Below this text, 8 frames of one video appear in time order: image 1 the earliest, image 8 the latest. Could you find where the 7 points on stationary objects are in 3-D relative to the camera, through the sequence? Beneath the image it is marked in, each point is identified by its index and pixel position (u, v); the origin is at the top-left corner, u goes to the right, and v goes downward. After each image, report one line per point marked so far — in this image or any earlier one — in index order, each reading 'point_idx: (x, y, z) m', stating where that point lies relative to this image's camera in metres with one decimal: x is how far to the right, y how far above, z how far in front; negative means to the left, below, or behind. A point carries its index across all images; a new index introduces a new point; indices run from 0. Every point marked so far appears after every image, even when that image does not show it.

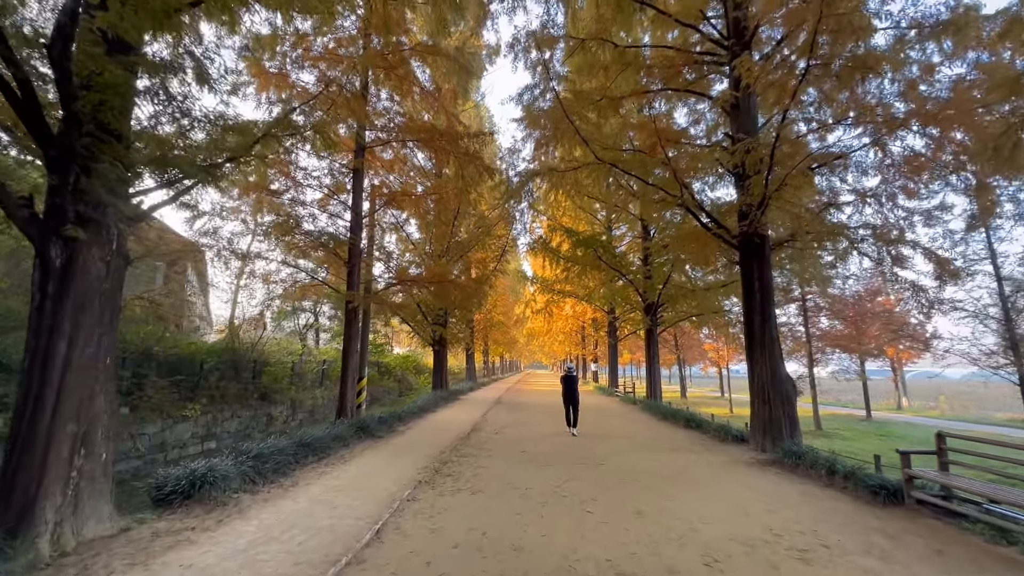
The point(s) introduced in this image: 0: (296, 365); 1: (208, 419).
0: (-6.0, -2.2, +12.4) m
1: (-5.9, -2.6, +8.7) m
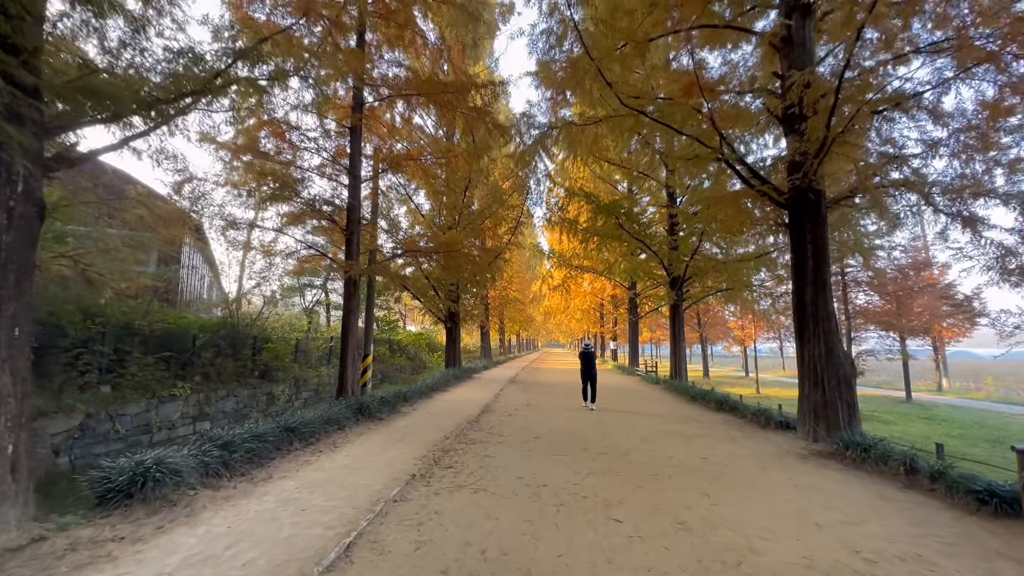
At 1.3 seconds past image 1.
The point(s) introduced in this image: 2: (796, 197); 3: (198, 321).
0: (-5.7, -1.5, +11.8) m
1: (-5.7, -2.0, +8.1) m
2: (+4.2, +1.3, +6.5) m
3: (-6.3, -0.7, +9.1) m
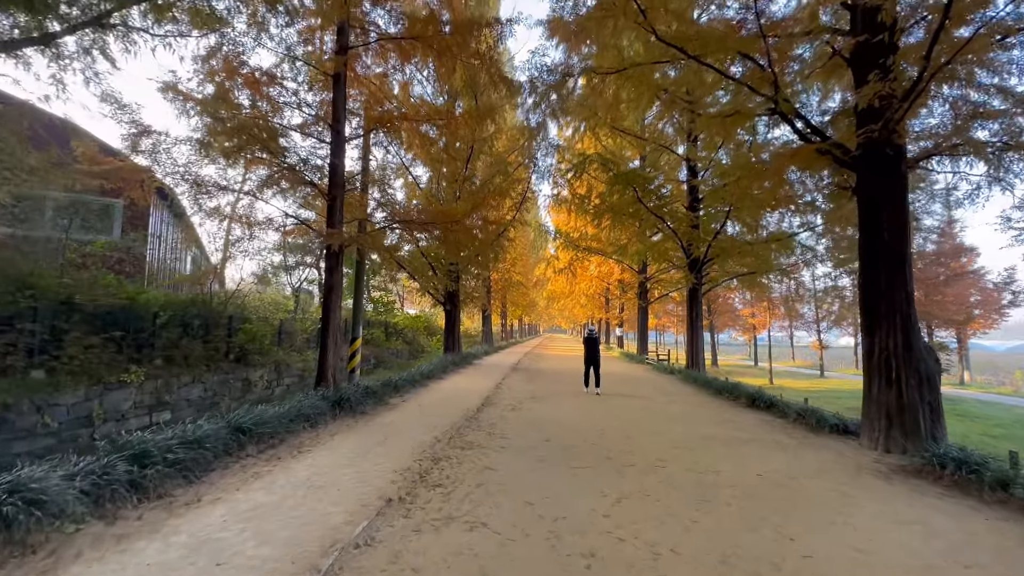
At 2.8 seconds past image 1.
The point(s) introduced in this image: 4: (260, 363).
0: (-5.6, -0.9, +10.7) m
1: (-5.6, -1.5, +7.1) m
2: (+4.3, +1.6, +5.3) m
3: (-6.2, -0.2, +8.0) m
4: (-5.3, -1.6, +9.5) m
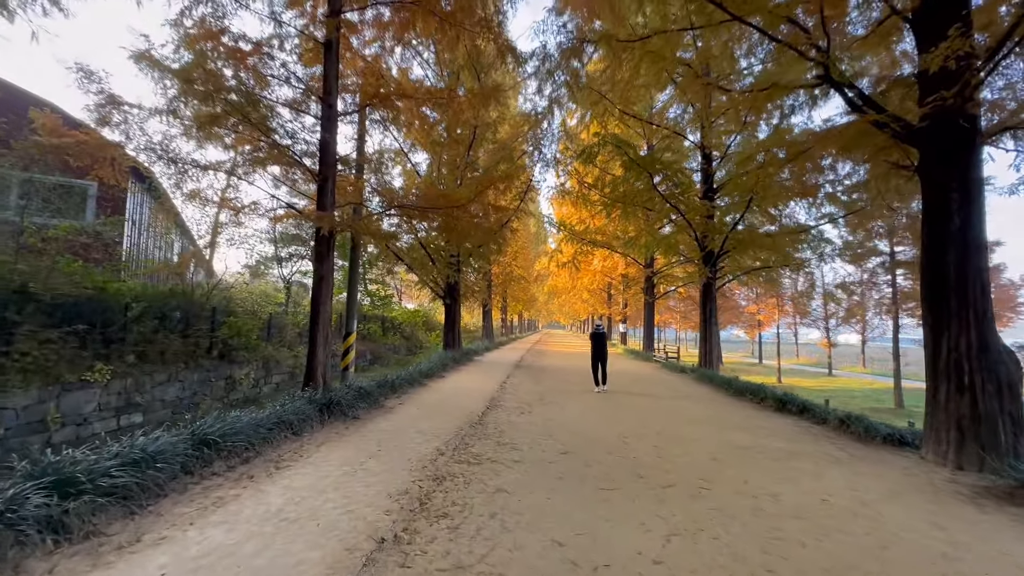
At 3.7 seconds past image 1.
0: (-5.4, -0.7, +10.0) m
1: (-5.5, -1.4, +6.4) m
2: (+4.5, +1.7, +4.6) m
3: (-6.1, 0.0, +7.3) m
4: (-5.2, -1.4, +8.8) m
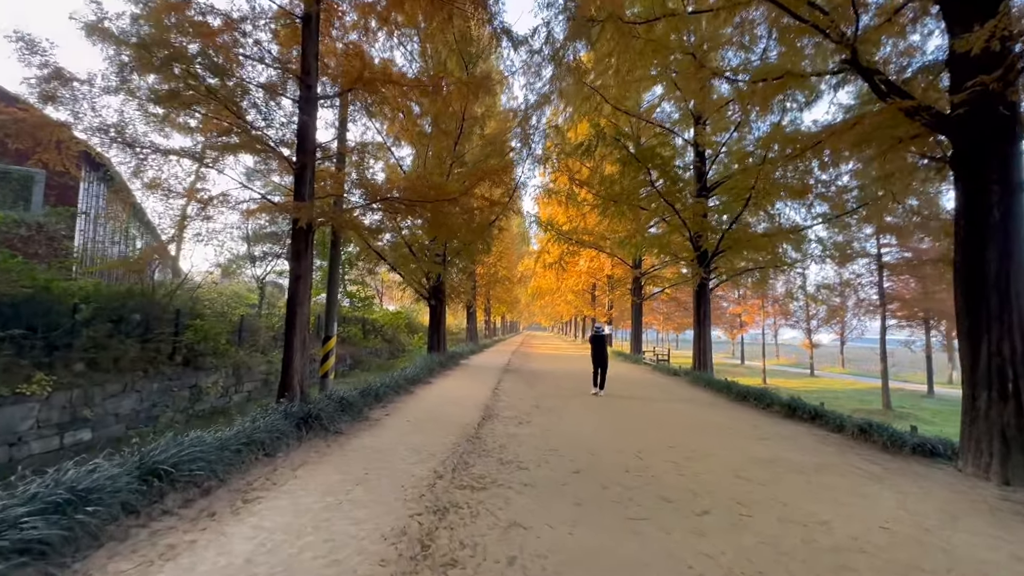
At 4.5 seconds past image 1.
0: (-5.6, -0.7, +9.3) m
1: (-5.5, -1.4, +5.6) m
2: (+4.5, +1.7, +4.3) m
3: (-6.2, 0.0, +6.5) m
4: (-5.3, -1.4, +8.0) m
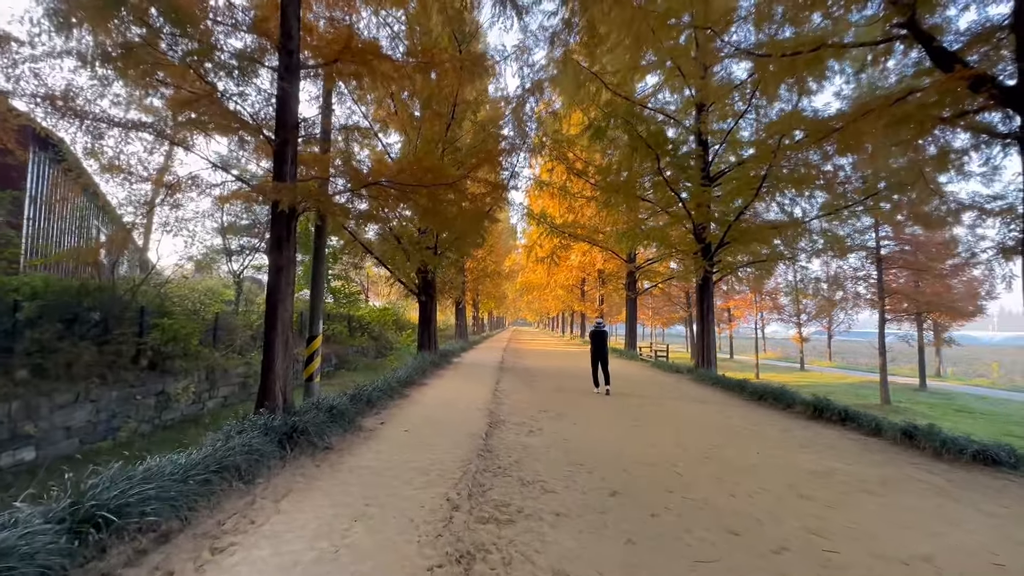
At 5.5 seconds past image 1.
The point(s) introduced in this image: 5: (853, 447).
0: (-5.6, -0.6, +8.4) m
1: (-5.3, -1.3, +4.8) m
2: (+4.7, +1.8, +3.9) m
3: (-6.1, +0.1, +5.6) m
4: (-5.3, -1.3, +7.2) m
5: (+3.8, -1.8, +5.0) m
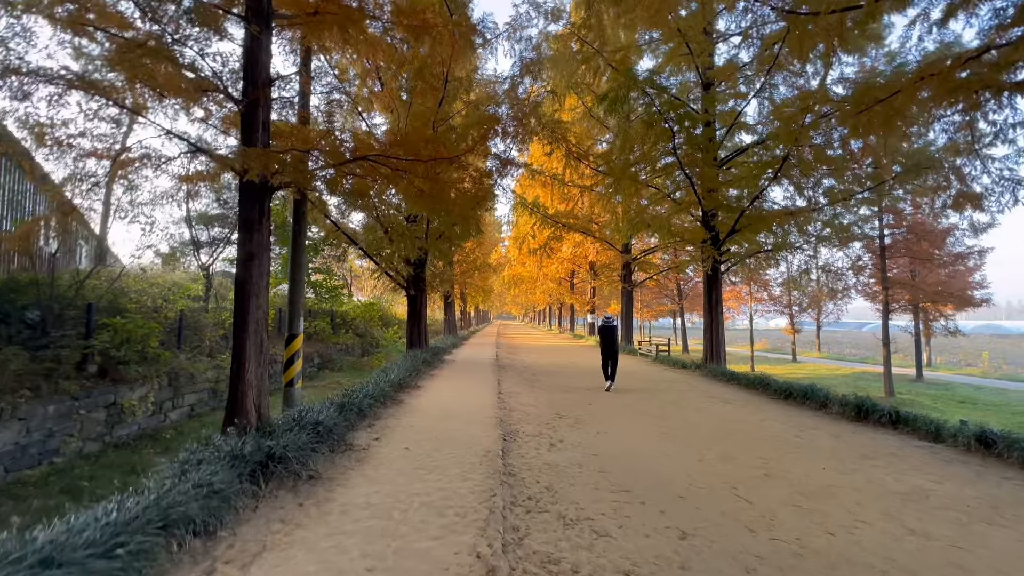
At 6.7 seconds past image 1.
0: (-5.5, -0.5, +7.4) m
1: (-5.1, -1.3, +3.8) m
2: (+4.9, +1.9, +3.2) m
3: (-5.9, +0.2, +4.6) m
4: (-5.2, -1.2, +6.2) m
5: (+4.0, -1.6, +4.3) m
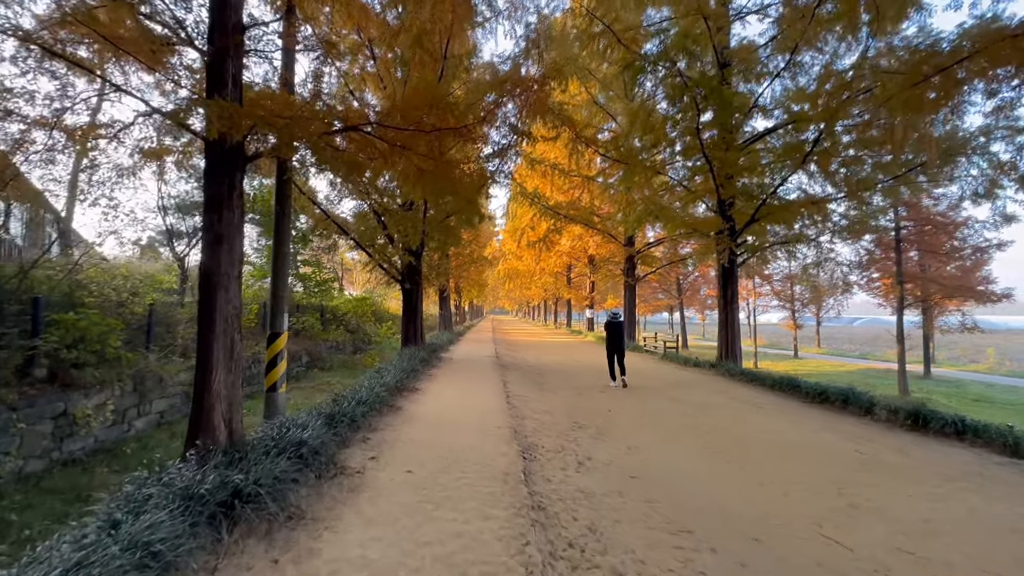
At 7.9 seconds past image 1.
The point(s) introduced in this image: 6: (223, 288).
0: (-5.4, -0.4, +6.6) m
1: (-4.9, -1.2, +3.0) m
2: (+5.1, +2.0, +2.5) m
3: (-5.7, +0.2, +3.8) m
4: (-5.0, -1.1, +5.4) m
5: (+4.2, -1.6, +3.7) m
6: (-2.5, 0.0, +3.8) m
